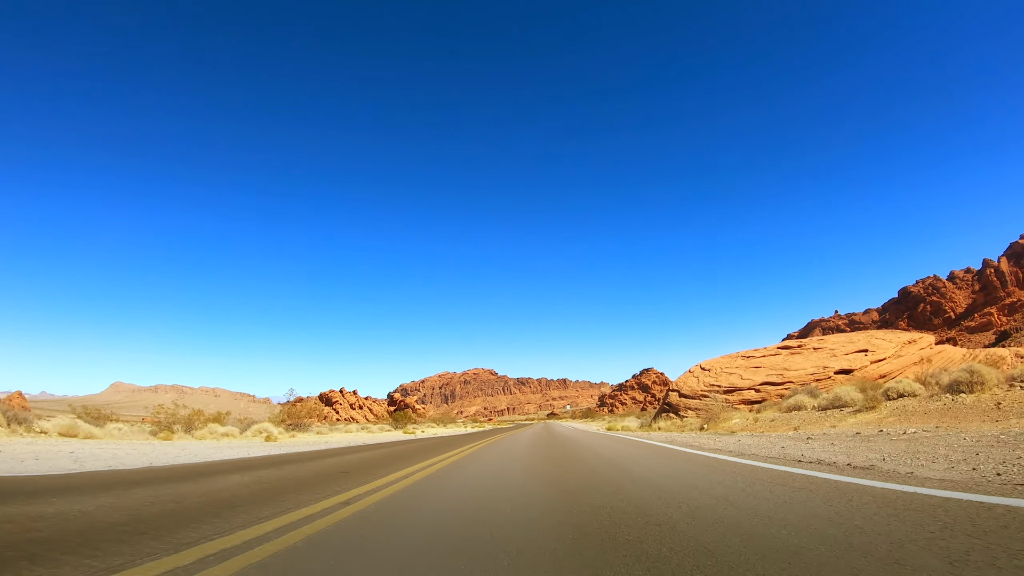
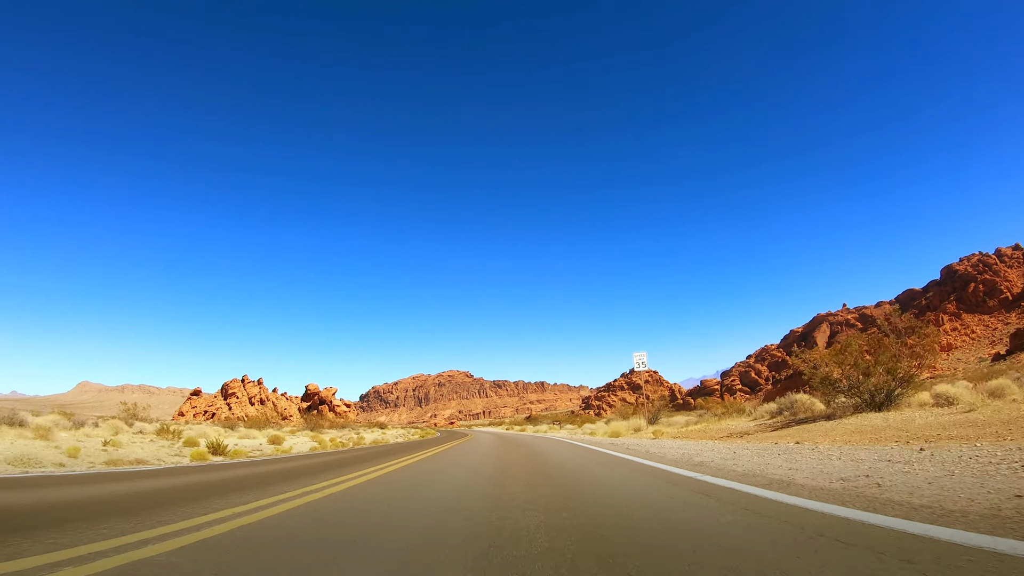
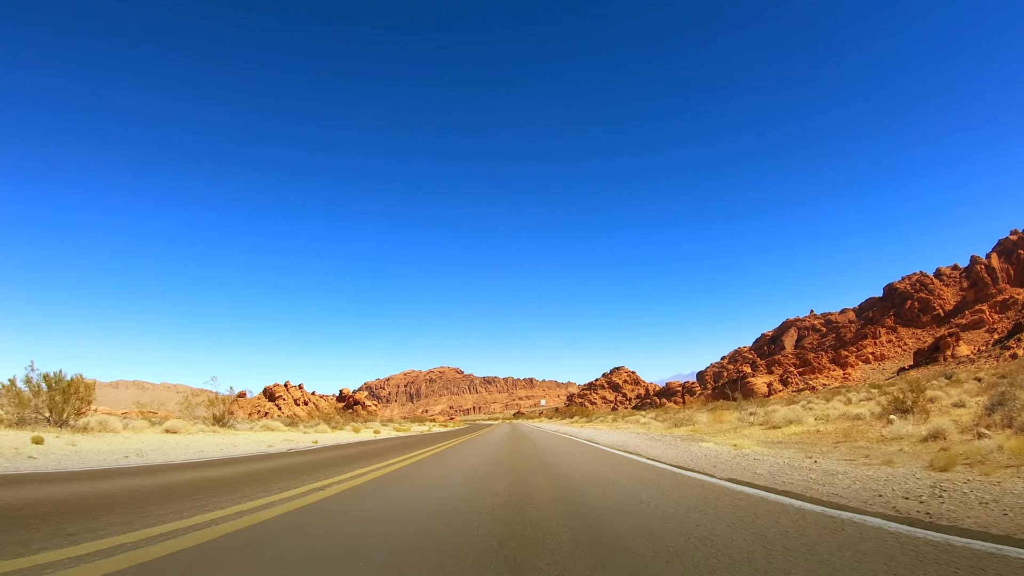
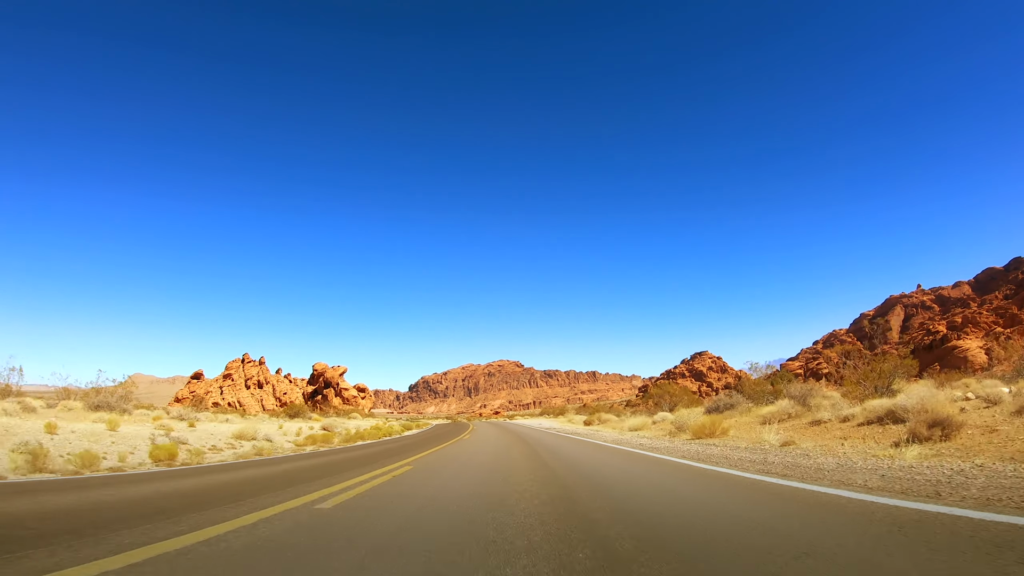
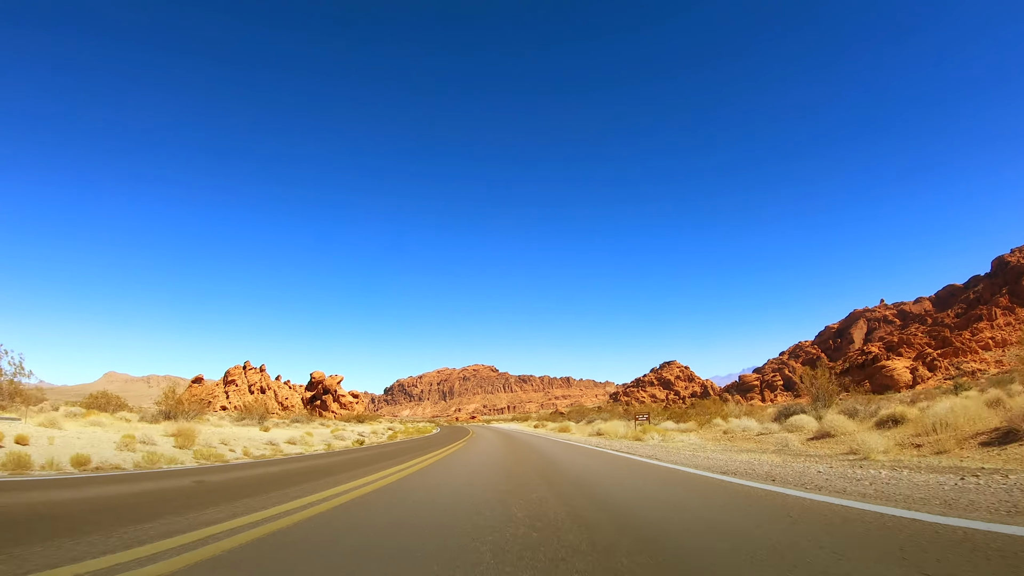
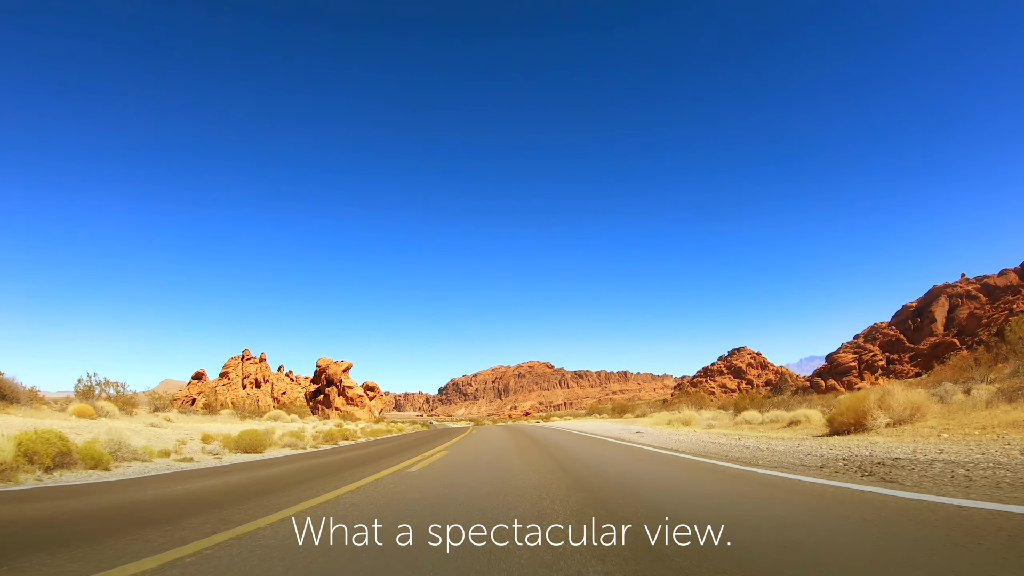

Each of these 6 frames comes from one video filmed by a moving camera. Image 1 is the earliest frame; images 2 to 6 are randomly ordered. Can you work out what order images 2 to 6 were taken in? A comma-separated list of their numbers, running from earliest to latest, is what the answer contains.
3, 2, 5, 4, 6
